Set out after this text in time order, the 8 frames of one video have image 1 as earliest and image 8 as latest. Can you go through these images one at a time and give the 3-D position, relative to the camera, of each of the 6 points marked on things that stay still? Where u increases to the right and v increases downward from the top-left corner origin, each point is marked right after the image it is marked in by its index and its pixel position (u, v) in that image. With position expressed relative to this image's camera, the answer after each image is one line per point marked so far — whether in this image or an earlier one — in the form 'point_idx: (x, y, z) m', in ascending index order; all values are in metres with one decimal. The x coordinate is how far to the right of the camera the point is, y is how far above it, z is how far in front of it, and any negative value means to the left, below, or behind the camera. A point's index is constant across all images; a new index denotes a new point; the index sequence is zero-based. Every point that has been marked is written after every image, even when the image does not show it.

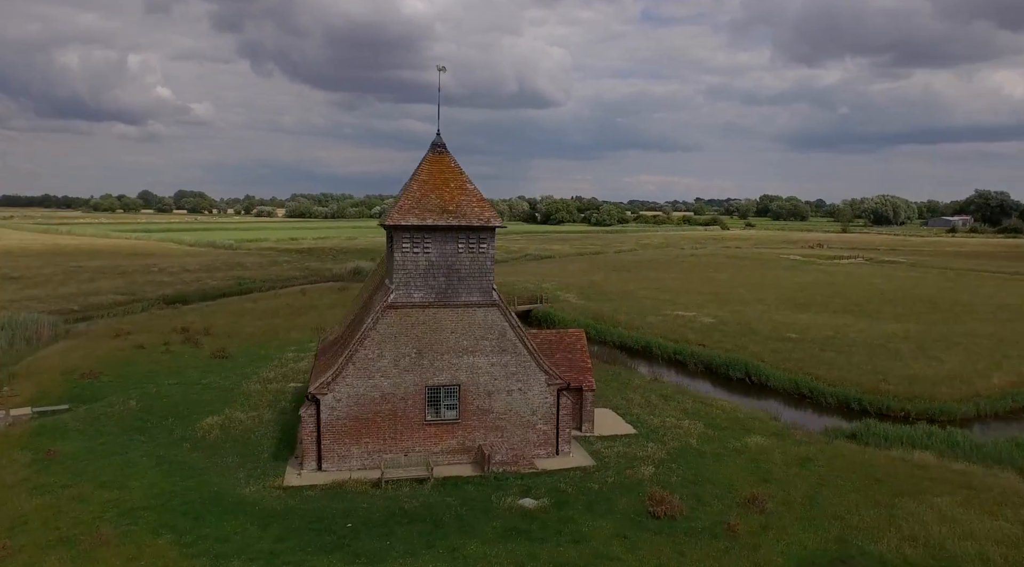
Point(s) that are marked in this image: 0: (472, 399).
0: (-1.1, -2.9, +19.4) m
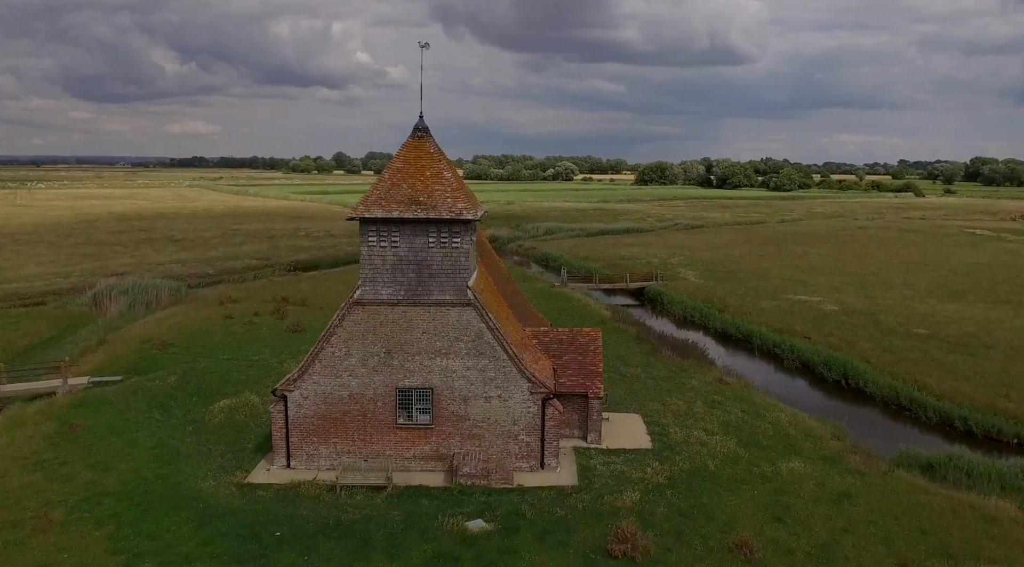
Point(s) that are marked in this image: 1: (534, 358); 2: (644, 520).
0: (-1.6, -2.9, +18.1) m
1: (+0.6, -1.9, +19.3) m
2: (+2.7, -5.1, +16.3) m
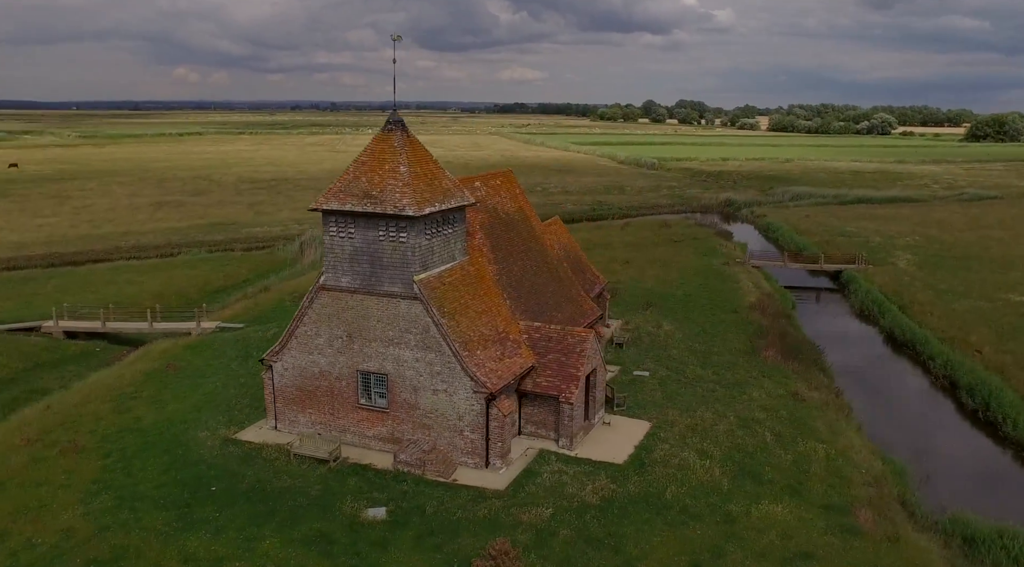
0: (-2.8, -2.6, +18.8) m
1: (-0.3, -1.8, +19.1) m
2: (+0.4, -5.3, +15.7) m
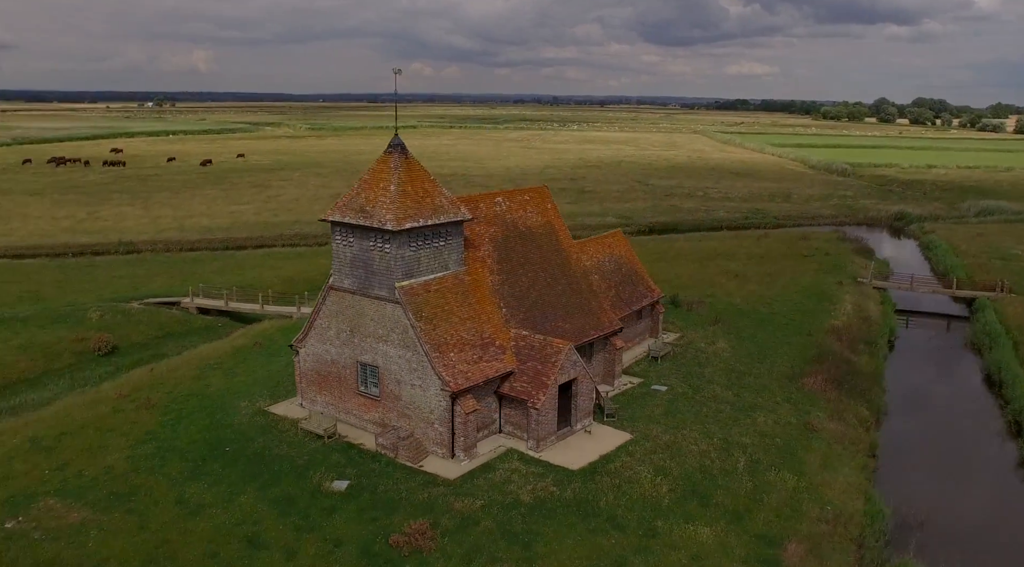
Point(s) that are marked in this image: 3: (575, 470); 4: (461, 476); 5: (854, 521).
0: (-3.5, -2.7, +21.3) m
1: (-0.9, -2.1, +20.9) m
2: (-1.3, -5.6, +17.6) m
3: (+1.6, -4.9, +20.0) m
4: (-1.3, -4.9, +19.6) m
5: (+8.4, -5.8, +18.8) m
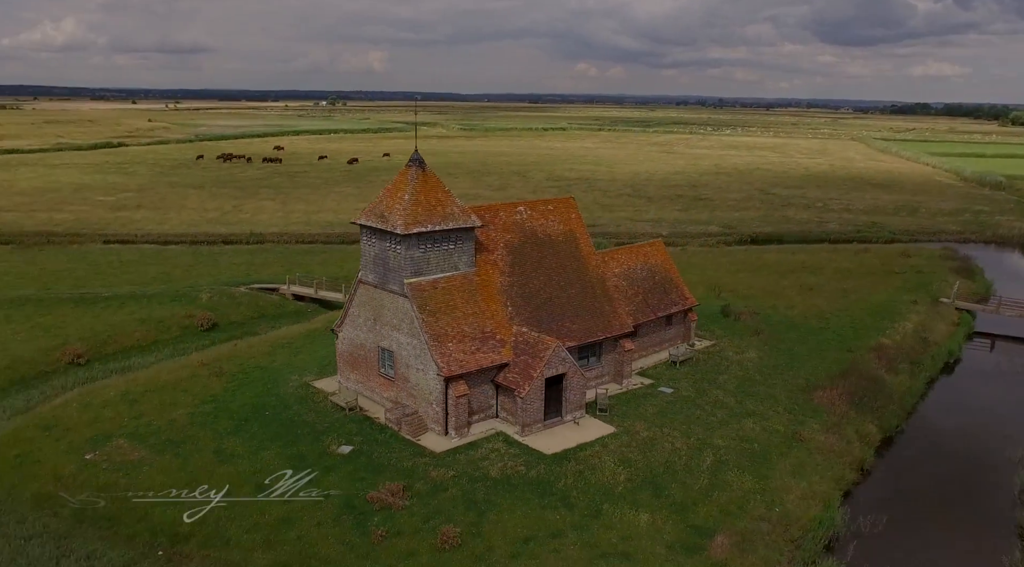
0: (-3.6, -2.6, +24.5) m
1: (-1.1, -2.1, +23.6) m
2: (-2.3, -5.5, +20.4) m
3: (+1.1, -5.0, +22.2) m
4: (-1.9, -4.9, +22.4) m
5: (+7.5, -6.3, +19.8) m
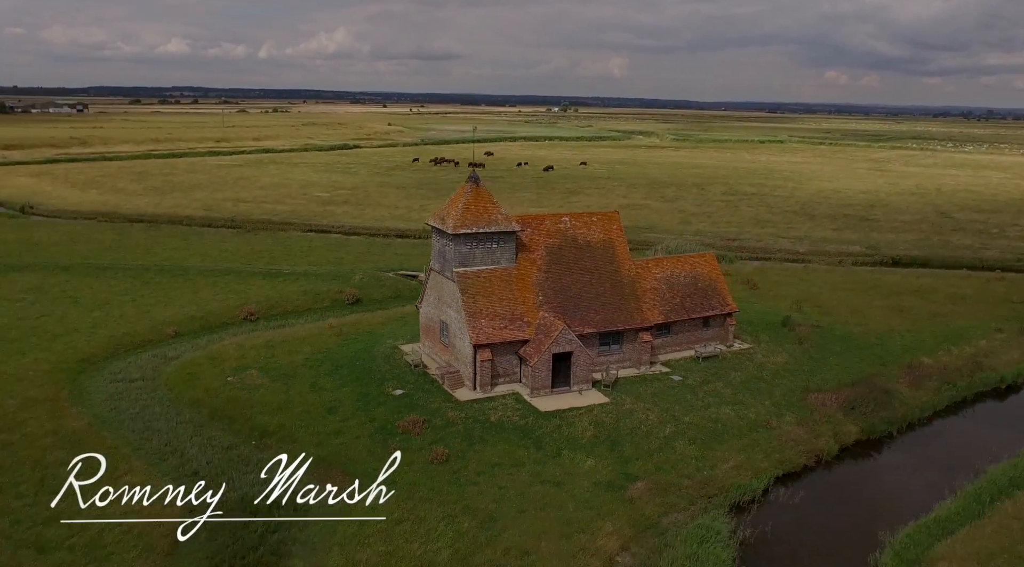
0: (-2.6, -2.1, +31.5) m
1: (-0.4, -1.7, +30.1) m
2: (-2.6, -5.0, +27.3) m
3: (+1.2, -4.7, +28.1) m
4: (-1.7, -4.5, +29.1) m
5: (+6.5, -6.4, +24.1) m
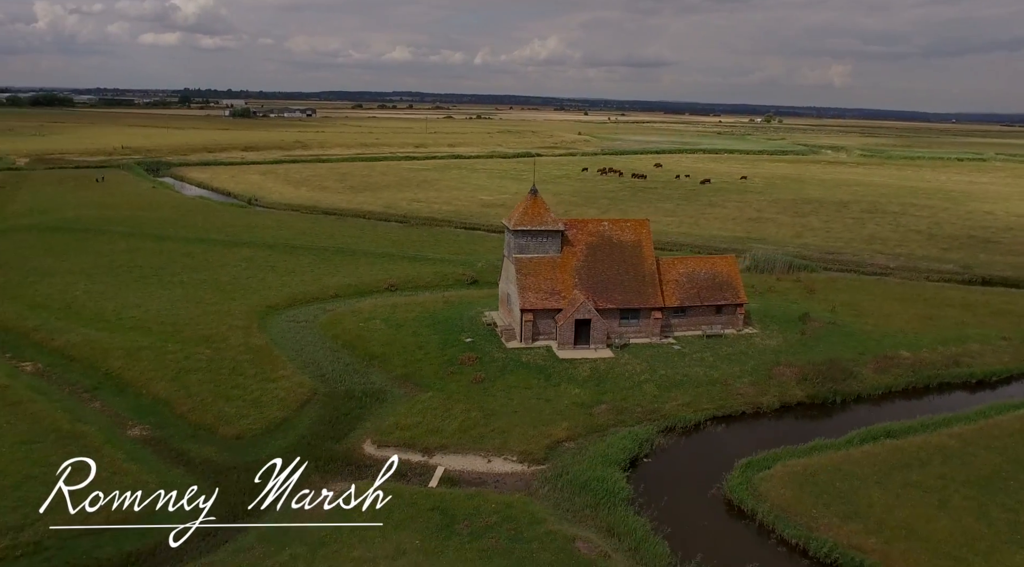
0: (-0.2, -1.1, +43.0) m
1: (+1.6, -0.8, +41.1) m
2: (-1.4, -3.9, +38.9) m
3: (+2.5, -3.9, +38.8) m
4: (0.0, -3.4, +40.4) m
5: (+6.6, -5.8, +33.6) m
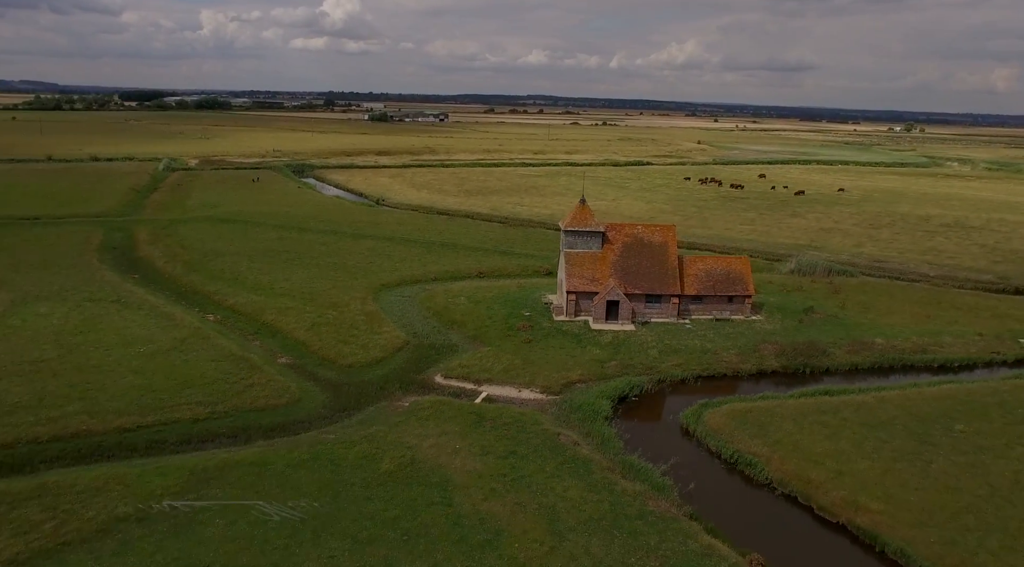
0: (+3.4, -0.2, +54.9) m
1: (+4.9, +0.1, +52.6) m
2: (+1.5, -2.9, +51.0) m
3: (+5.3, -3.1, +50.3) m
4: (+3.1, -2.5, +52.3) m
5: (+8.5, -5.1, +44.5) m
